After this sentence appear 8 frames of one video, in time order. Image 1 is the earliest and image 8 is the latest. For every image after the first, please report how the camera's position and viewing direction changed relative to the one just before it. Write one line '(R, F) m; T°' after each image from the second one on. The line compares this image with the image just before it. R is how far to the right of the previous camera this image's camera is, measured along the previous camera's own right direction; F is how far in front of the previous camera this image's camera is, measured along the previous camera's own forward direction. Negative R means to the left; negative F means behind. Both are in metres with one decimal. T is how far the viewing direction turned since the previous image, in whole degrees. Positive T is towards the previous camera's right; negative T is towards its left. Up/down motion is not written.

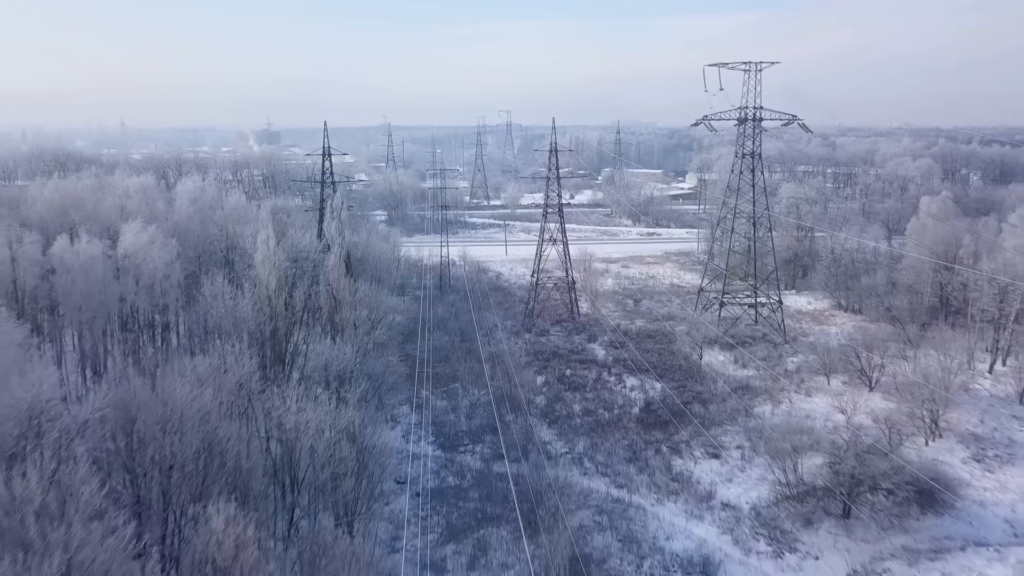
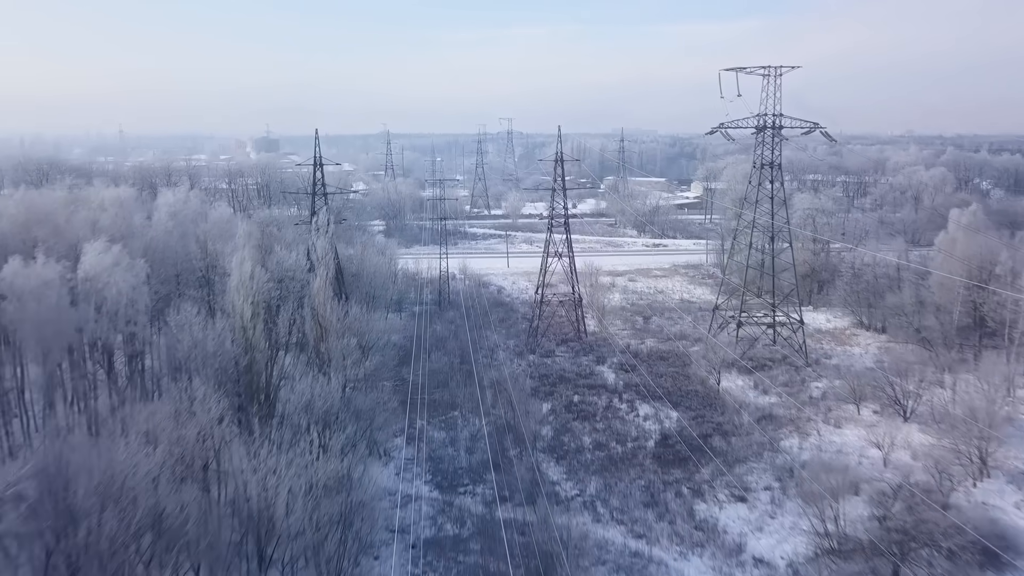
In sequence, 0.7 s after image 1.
(-0.1, +1.0) m; 0°
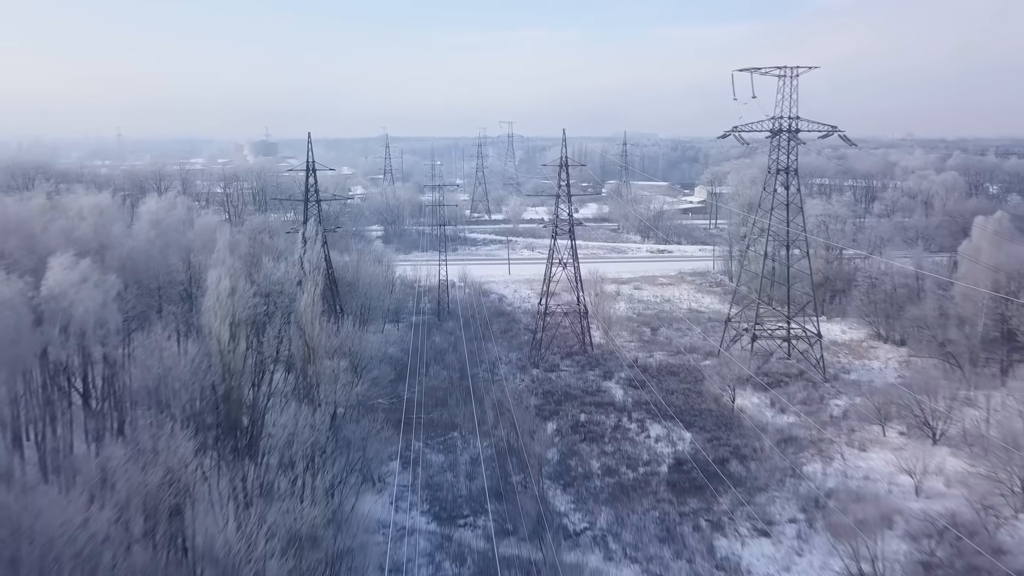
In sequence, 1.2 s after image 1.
(-0.1, +0.8) m; 0°
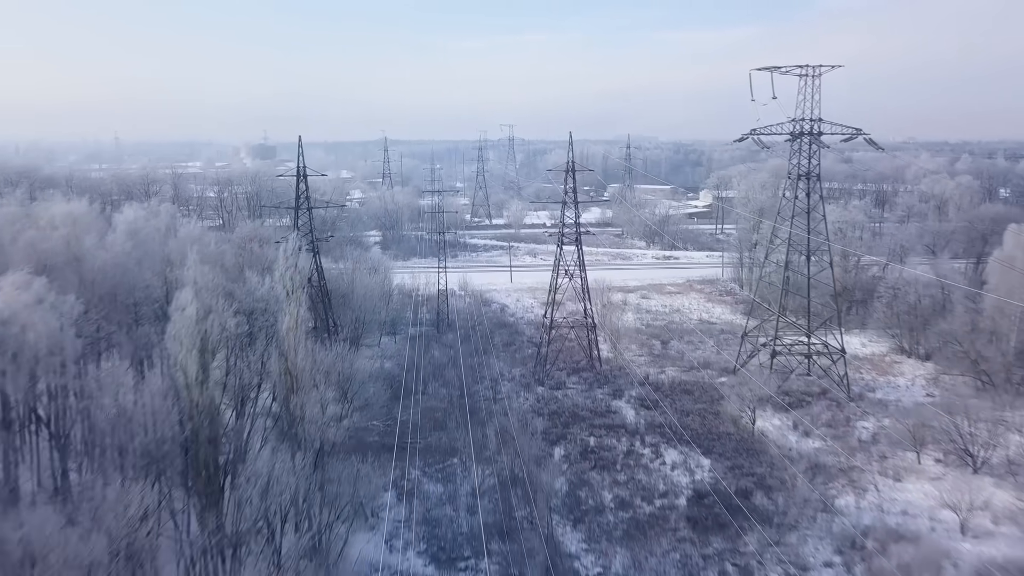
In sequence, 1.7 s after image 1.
(-0.1, +0.9) m; 0°
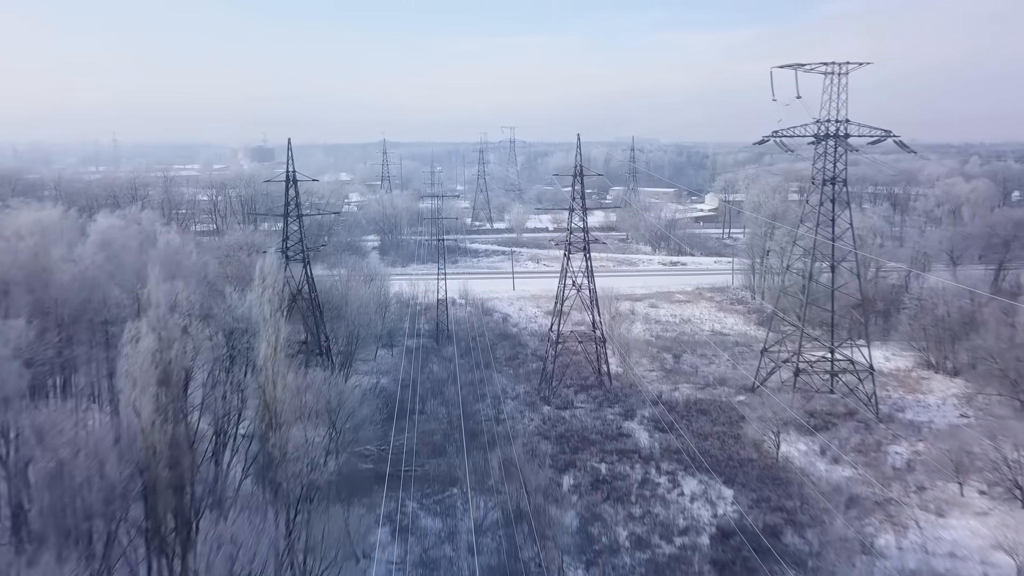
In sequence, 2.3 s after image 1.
(-0.1, +0.9) m; 0°
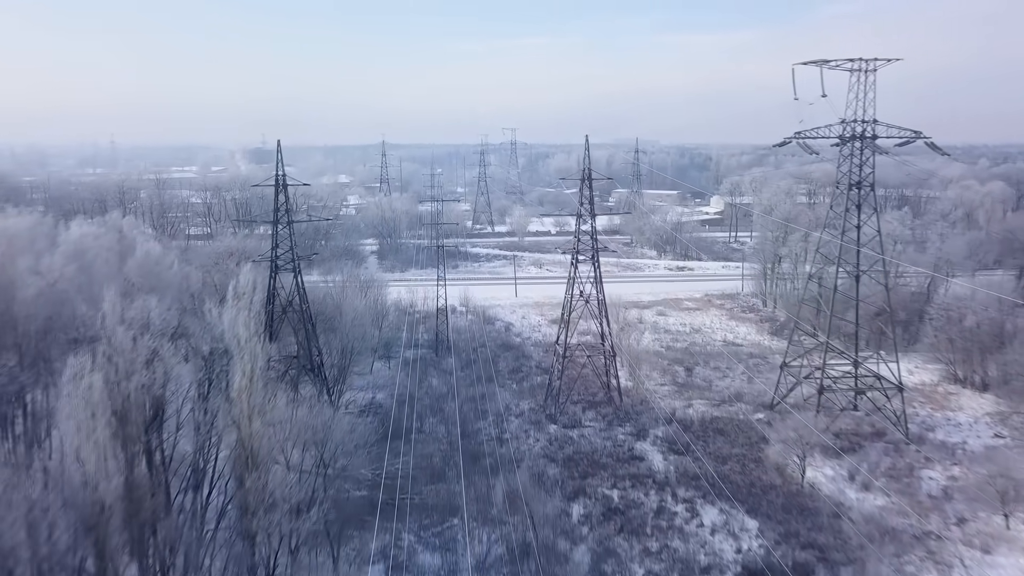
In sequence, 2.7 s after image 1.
(-0.1, +0.8) m; 0°
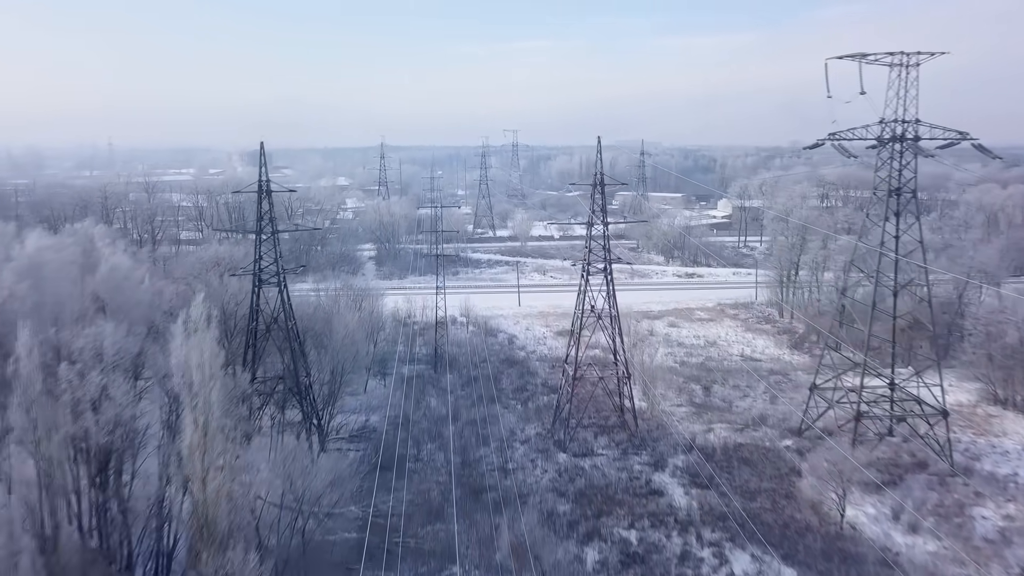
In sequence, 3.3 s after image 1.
(-0.1, +1.1) m; 0°
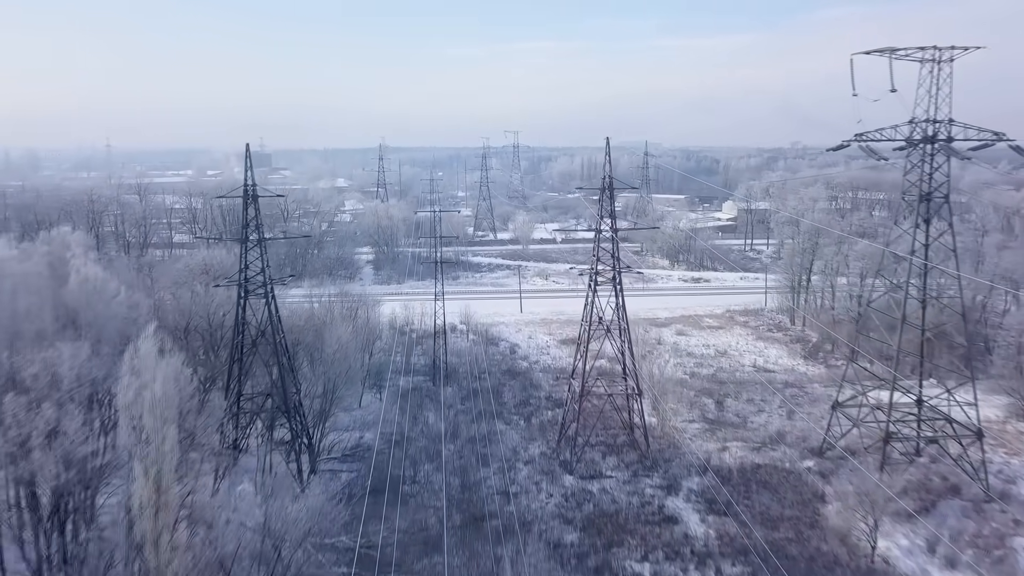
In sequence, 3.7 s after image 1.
(0.0, +0.7) m; 0°
